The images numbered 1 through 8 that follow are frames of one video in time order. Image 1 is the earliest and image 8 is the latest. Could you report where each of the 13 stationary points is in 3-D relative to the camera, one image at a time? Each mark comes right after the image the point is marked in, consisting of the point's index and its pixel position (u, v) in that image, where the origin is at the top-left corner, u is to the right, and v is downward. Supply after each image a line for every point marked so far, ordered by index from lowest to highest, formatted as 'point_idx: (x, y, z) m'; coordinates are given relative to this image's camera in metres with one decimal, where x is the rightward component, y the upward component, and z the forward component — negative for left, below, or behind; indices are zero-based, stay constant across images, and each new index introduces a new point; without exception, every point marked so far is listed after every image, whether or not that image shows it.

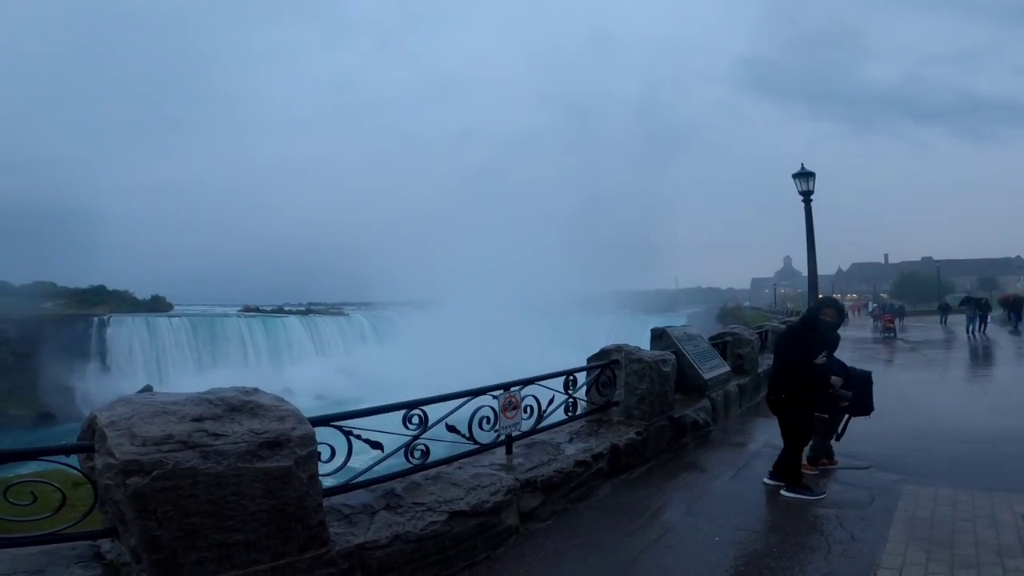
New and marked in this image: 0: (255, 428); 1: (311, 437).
0: (-0.9, -0.5, +2.4) m
1: (-0.7, -0.6, +2.5) m
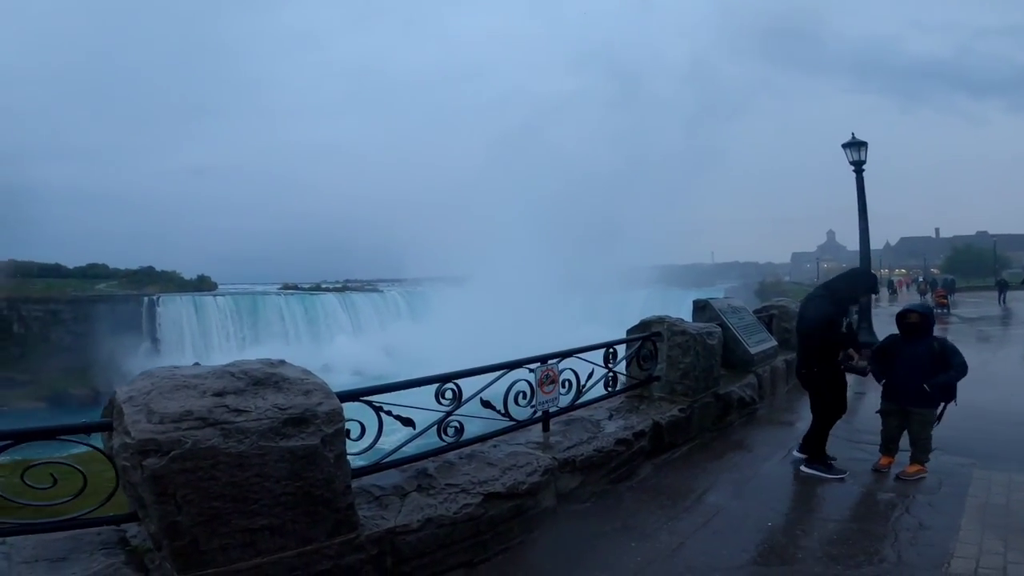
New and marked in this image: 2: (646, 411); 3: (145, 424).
0: (-0.8, -0.4, +2.3) m
1: (-0.6, -0.4, +2.3) m
2: (+0.9, -0.8, +4.6) m
3: (-1.1, -0.4, +2.1) m
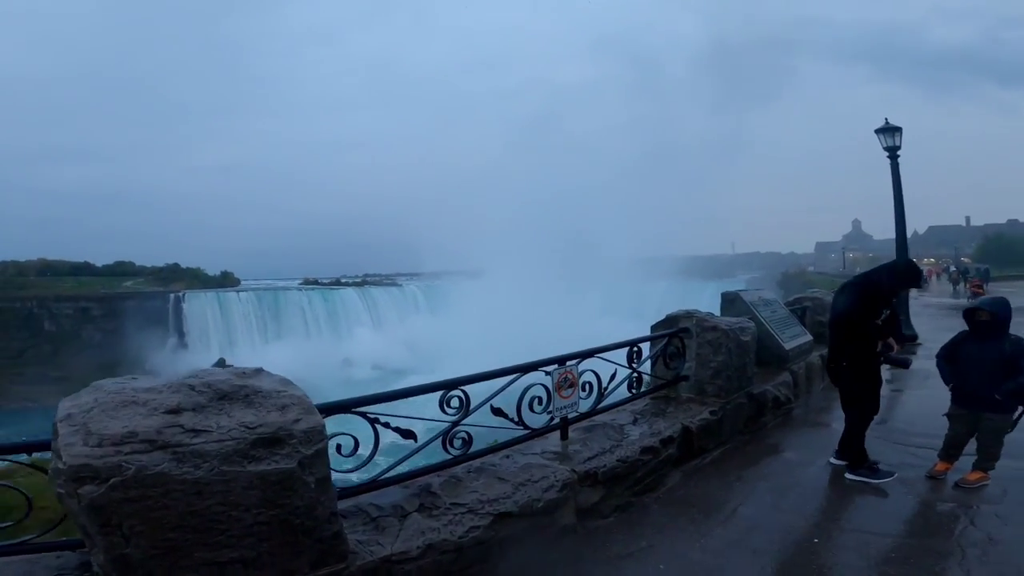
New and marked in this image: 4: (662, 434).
0: (-0.8, -0.4, +2.0) m
1: (-0.6, -0.4, +2.0) m
2: (+1.0, -0.8, +4.2) m
3: (-1.1, -0.4, +1.7) m
4: (+0.9, -0.9, +4.0) m
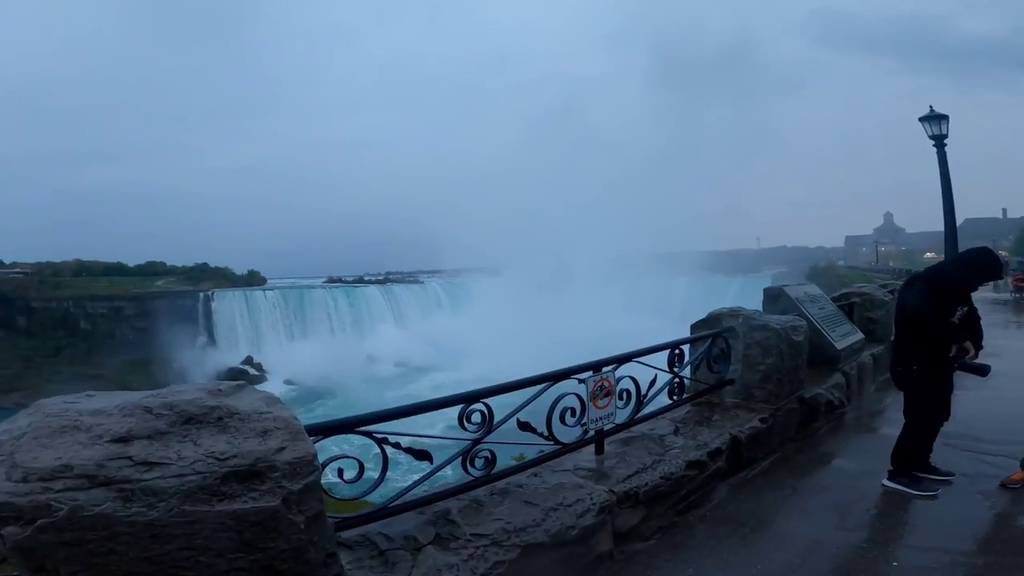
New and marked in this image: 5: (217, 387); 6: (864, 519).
0: (-0.7, -0.4, +1.6) m
1: (-0.5, -0.4, +1.6) m
2: (+1.2, -0.8, +3.8) m
3: (-1.1, -0.4, +1.4) m
4: (+1.0, -0.8, +3.6) m
5: (-0.8, -0.3, +1.8) m
6: (+1.8, -1.2, +3.5) m
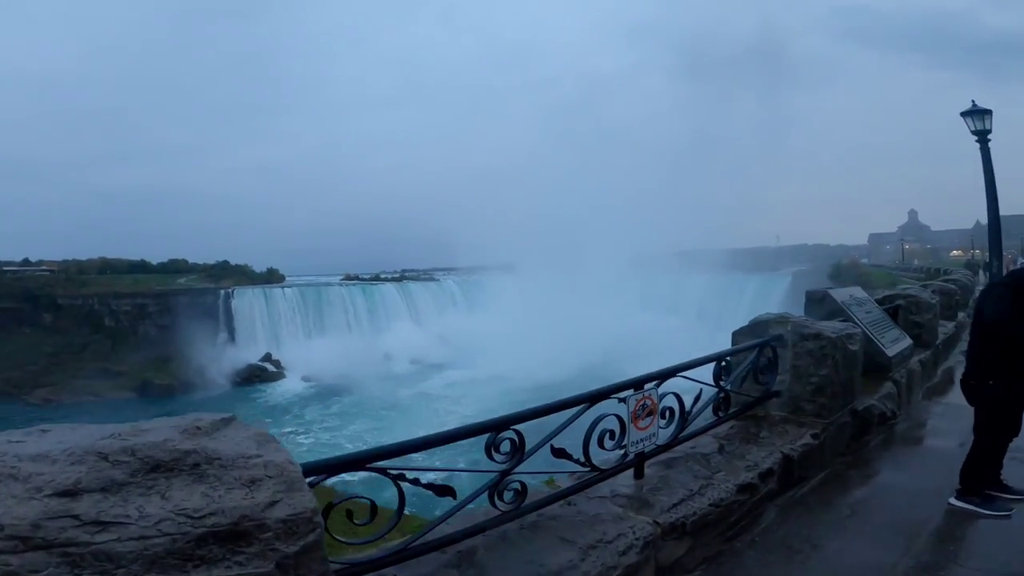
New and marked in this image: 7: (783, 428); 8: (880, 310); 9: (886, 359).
0: (-0.6, -0.4, +1.3) m
1: (-0.4, -0.5, +1.3) m
2: (+1.3, -0.8, +3.5) m
3: (-1.0, -0.4, +1.1) m
4: (+1.2, -0.9, +3.2) m
5: (-0.7, -0.3, +1.5) m
6: (+1.9, -1.2, +3.1) m
7: (+1.5, -0.8, +3.6) m
8: (+3.2, -0.2, +5.8) m
9: (+2.7, -0.5, +4.8) m
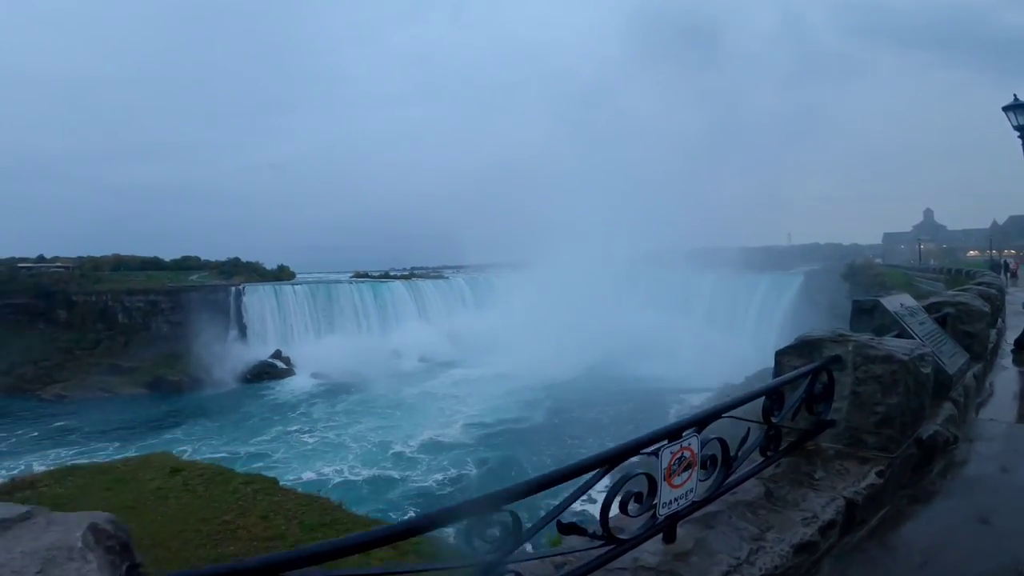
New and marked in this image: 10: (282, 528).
0: (-0.6, -0.5, +0.7) m
1: (-0.4, -0.5, +0.7) m
2: (+1.3, -0.8, +2.8) m
3: (-1.0, -0.5, +0.5) m
4: (+1.2, -0.9, +2.6) m
5: (-0.7, -0.3, +0.9) m
6: (+1.9, -1.3, +2.4) m
7: (+1.5, -0.8, +3.0) m
8: (+3.2, -0.3, +5.1) m
9: (+2.7, -0.6, +4.2) m
10: (-2.7, -2.7, +7.8) m
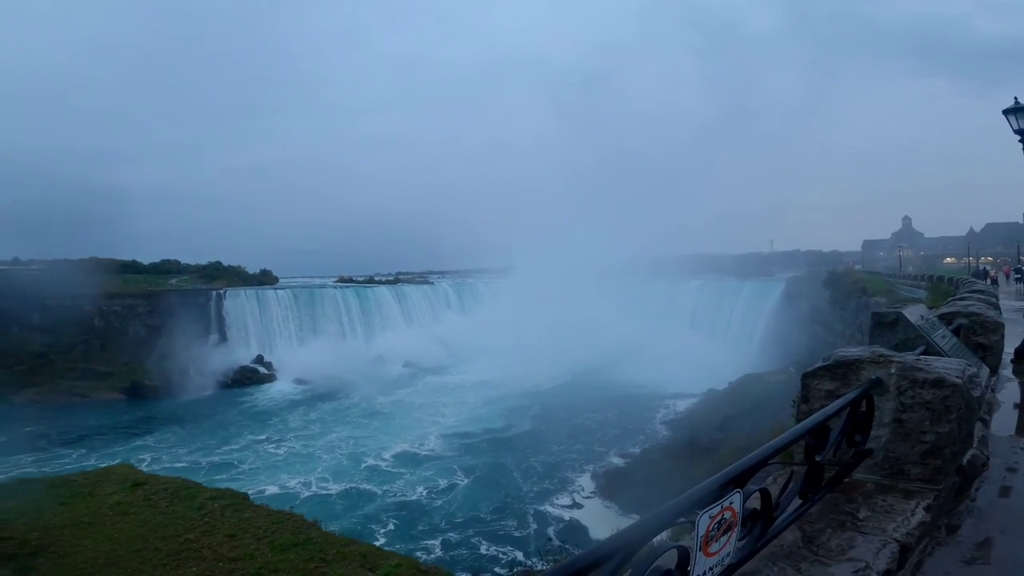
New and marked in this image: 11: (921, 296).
0: (-0.6, -0.5, +0.2) m
1: (-0.4, -0.5, +0.3) m
2: (+1.3, -0.9, +2.4) m
3: (-1.0, -0.5, 0.0) m
4: (+1.1, -1.0, +2.2) m
5: (-0.7, -0.4, +0.5) m
6: (+1.9, -1.3, +2.0) m
7: (+1.4, -0.9, +2.5) m
8: (+3.1, -0.3, +4.7) m
9: (+2.6, -0.6, +3.8) m
10: (-2.8, -2.8, +7.2) m
11: (+9.8, -0.2, +16.0) m
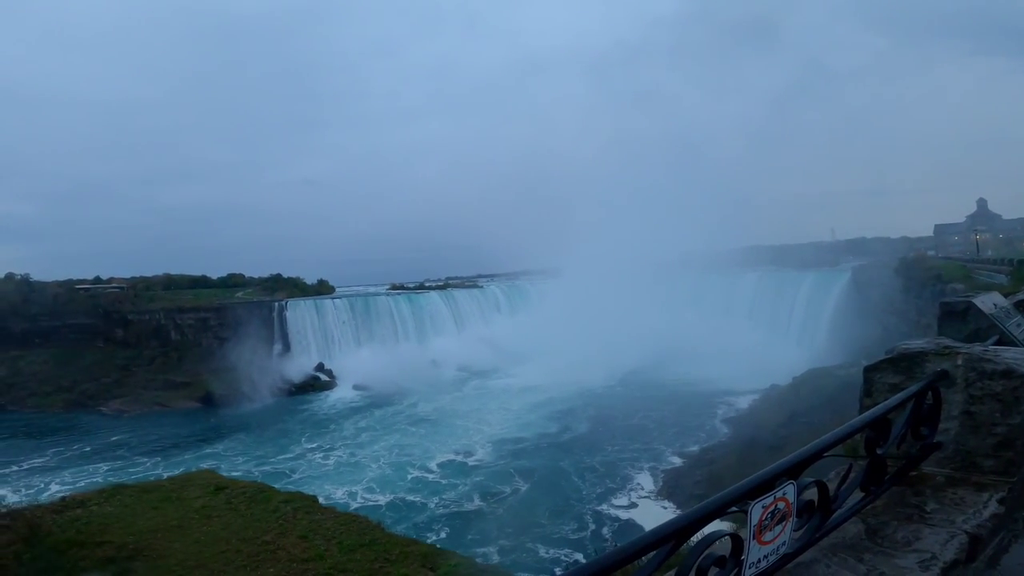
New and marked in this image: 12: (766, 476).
0: (-0.6, -0.5, +0.3) m
1: (-0.4, -0.6, +0.4) m
2: (+1.5, -0.9, +2.4) m
3: (-1.0, -0.6, +0.2) m
4: (+1.3, -0.9, +2.1) m
5: (-0.7, -0.4, +0.6) m
6: (+2.1, -1.3, +2.0) m
7: (+1.6, -0.8, +2.5) m
8: (+3.5, -0.2, +4.5) m
9: (+3.0, -0.5, +3.6) m
10: (-2.1, -2.9, +7.5) m
11: (+11.1, +0.1, +15.2) m
12: (+0.6, -0.4, +1.6) m
